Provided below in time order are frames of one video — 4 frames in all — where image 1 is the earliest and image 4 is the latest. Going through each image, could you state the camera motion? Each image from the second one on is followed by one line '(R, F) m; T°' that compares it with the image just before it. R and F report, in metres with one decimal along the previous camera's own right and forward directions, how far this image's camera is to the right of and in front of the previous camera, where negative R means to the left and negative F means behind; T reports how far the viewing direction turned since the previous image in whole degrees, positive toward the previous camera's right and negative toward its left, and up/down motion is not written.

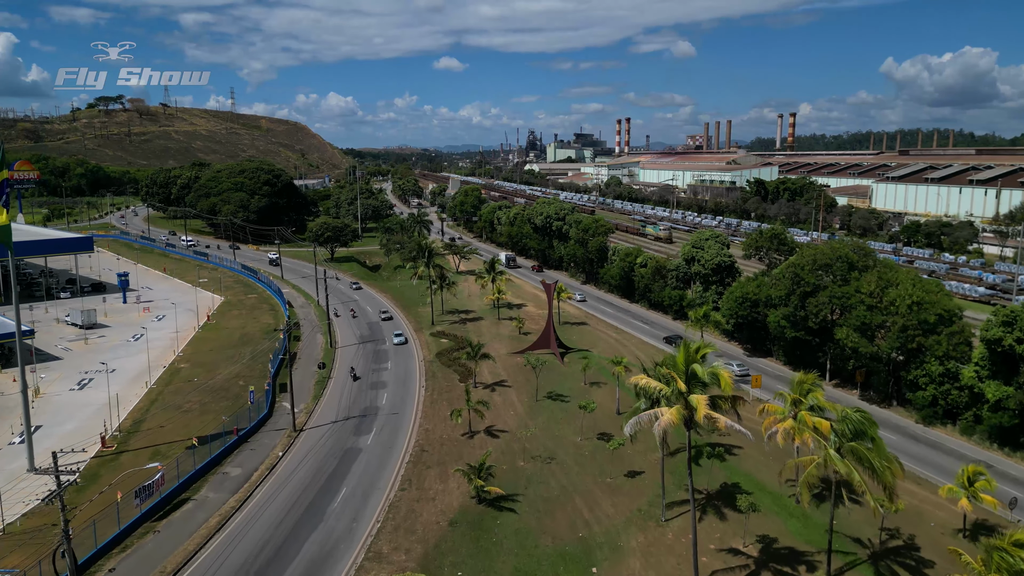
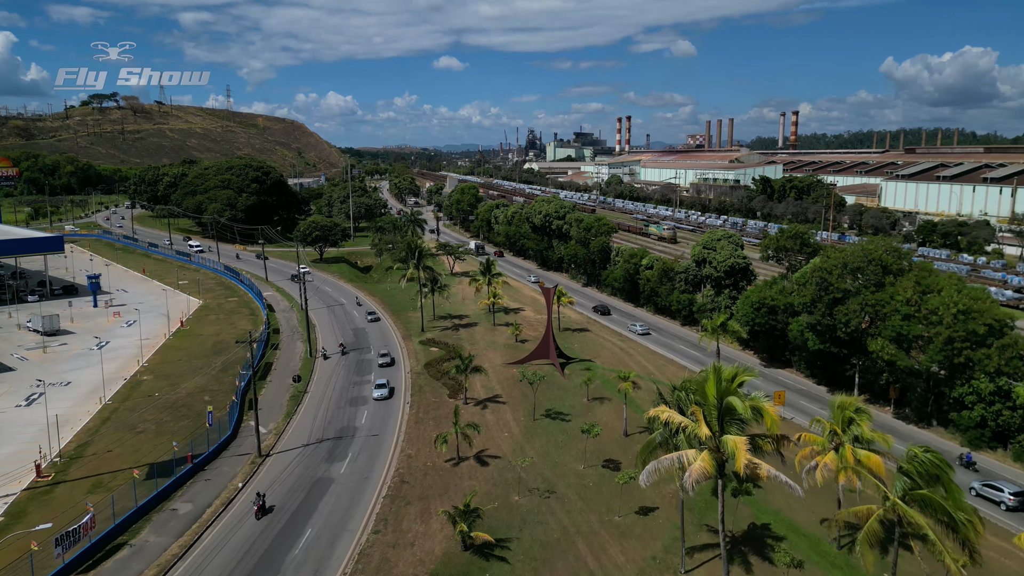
(+0.3, +5.0) m; 0°
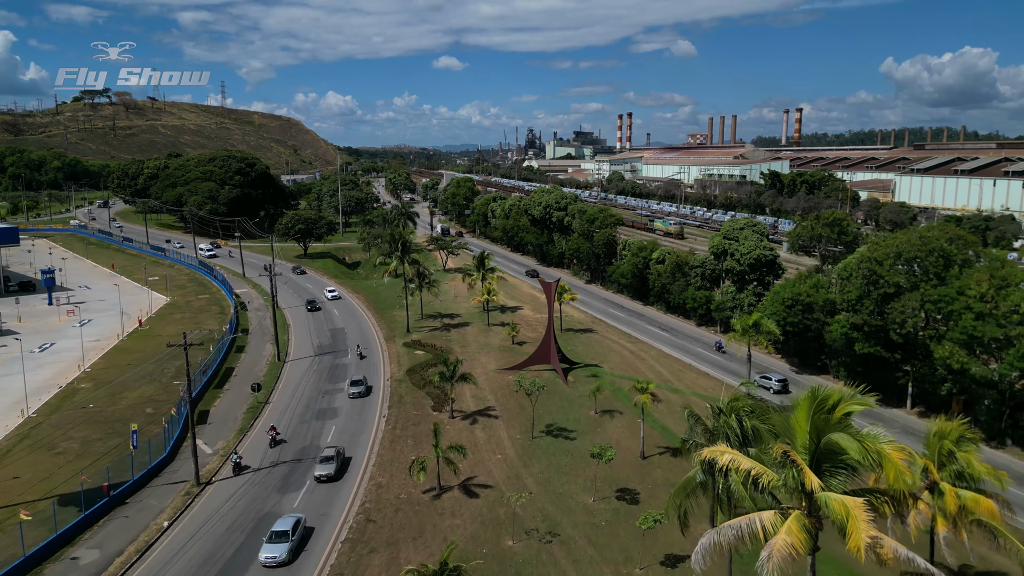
(+0.3, +6.7) m; 0°
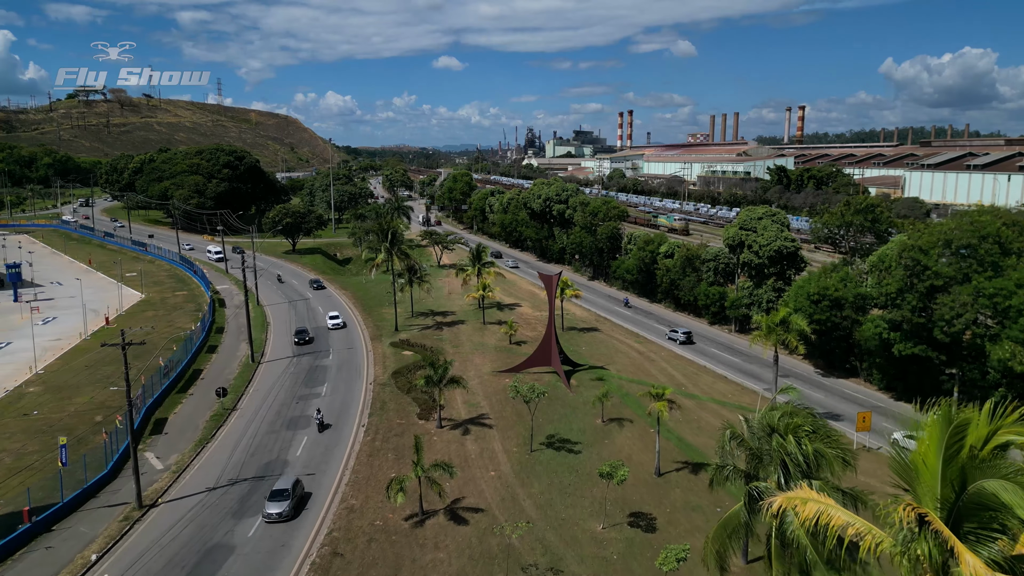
(+0.2, +4.4) m; 0°
